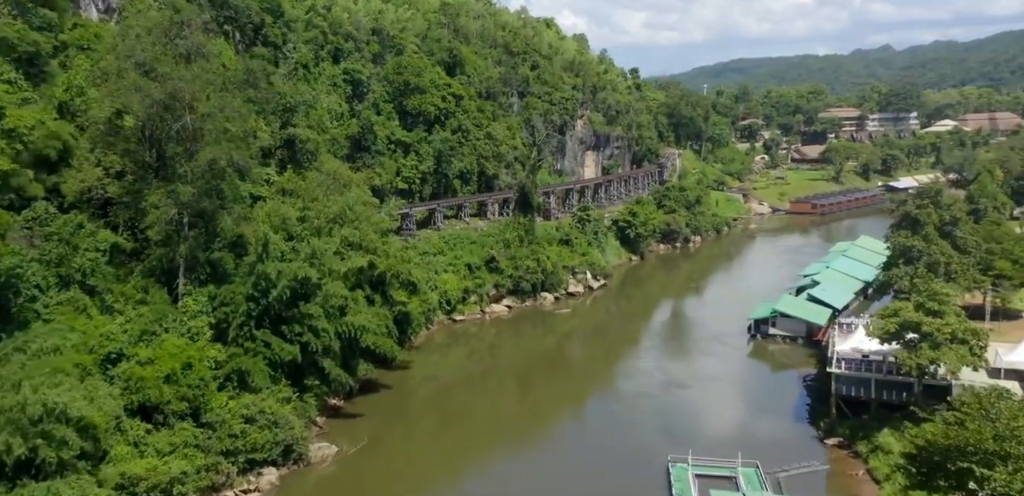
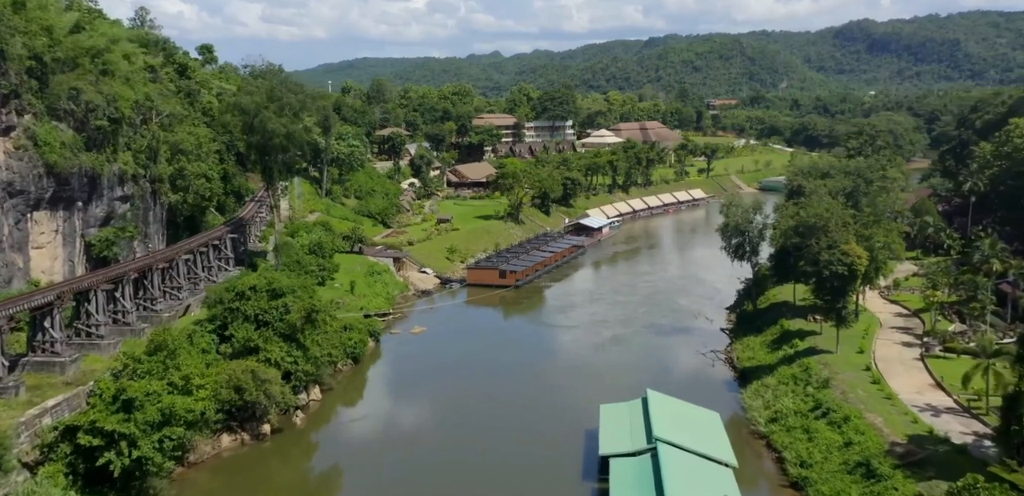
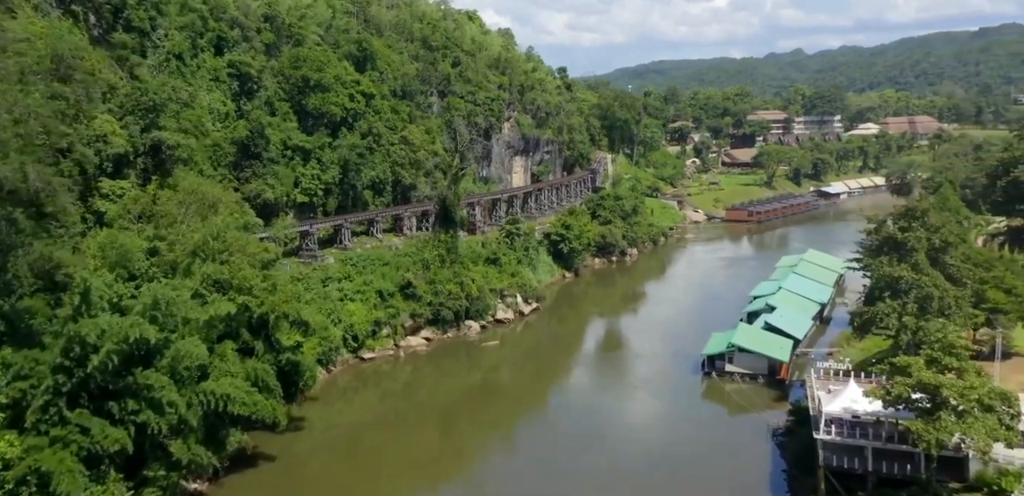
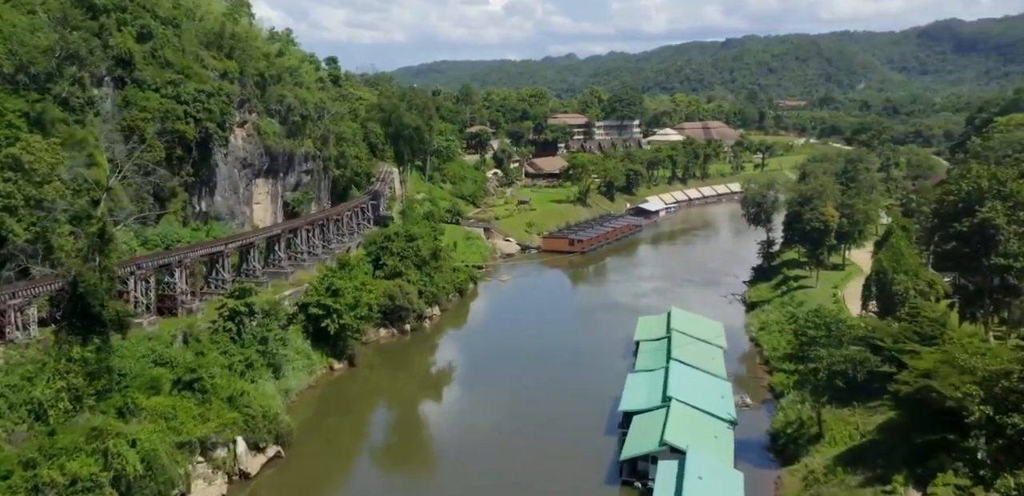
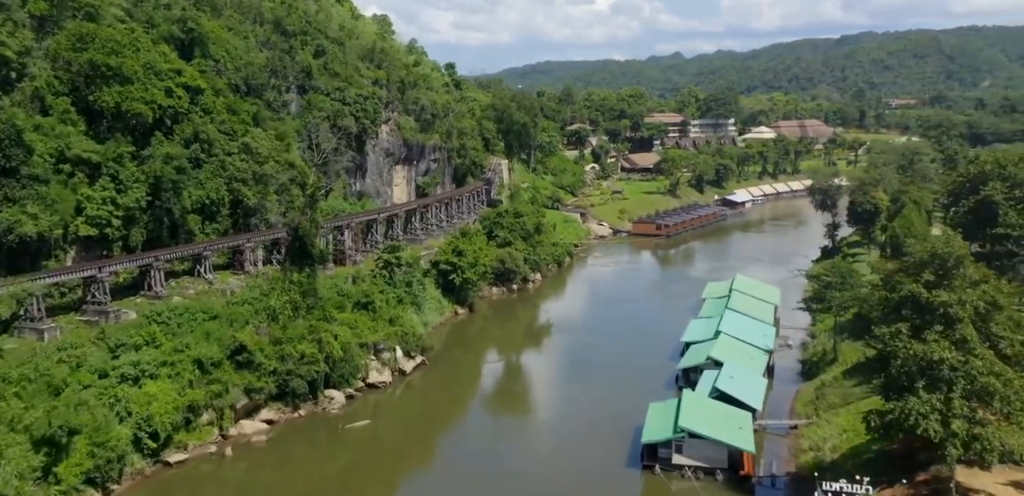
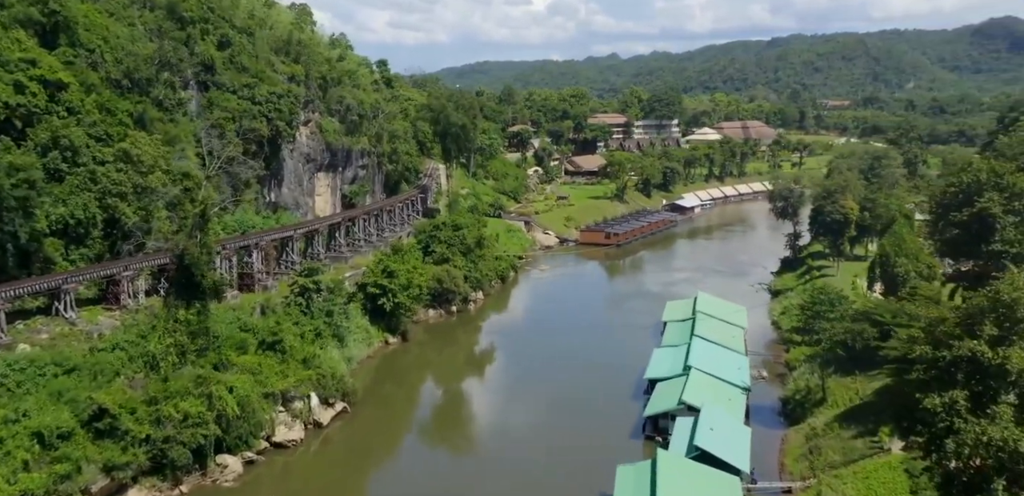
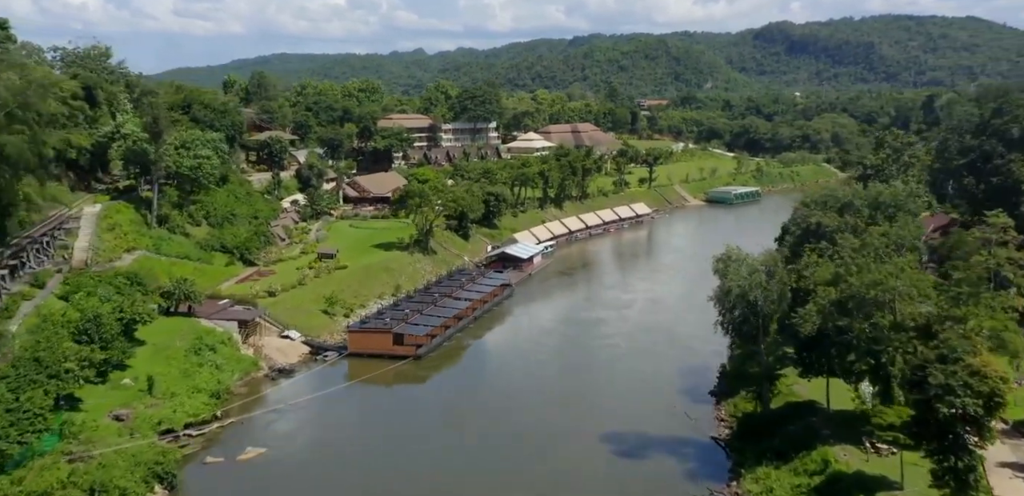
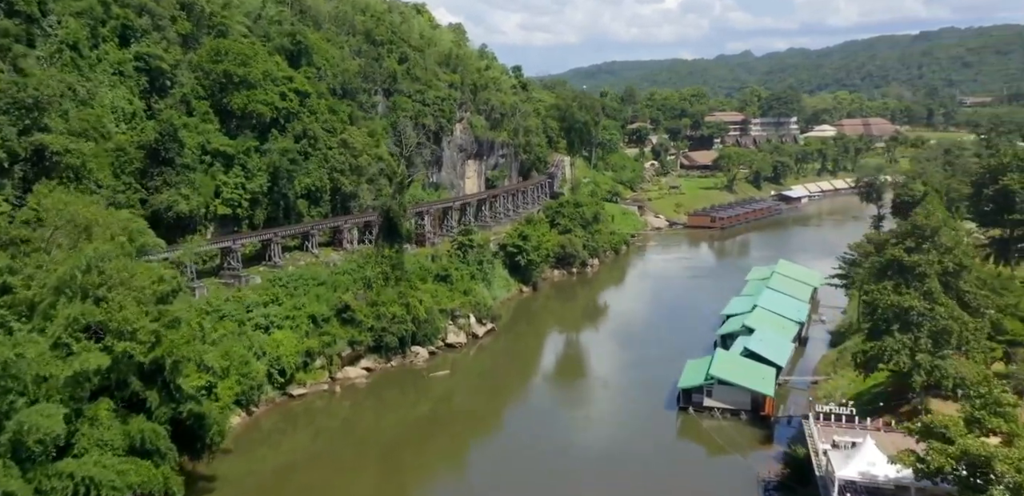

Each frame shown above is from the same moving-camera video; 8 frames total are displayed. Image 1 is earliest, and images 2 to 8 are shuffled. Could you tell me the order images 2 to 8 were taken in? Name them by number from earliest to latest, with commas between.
3, 8, 5, 6, 4, 2, 7
